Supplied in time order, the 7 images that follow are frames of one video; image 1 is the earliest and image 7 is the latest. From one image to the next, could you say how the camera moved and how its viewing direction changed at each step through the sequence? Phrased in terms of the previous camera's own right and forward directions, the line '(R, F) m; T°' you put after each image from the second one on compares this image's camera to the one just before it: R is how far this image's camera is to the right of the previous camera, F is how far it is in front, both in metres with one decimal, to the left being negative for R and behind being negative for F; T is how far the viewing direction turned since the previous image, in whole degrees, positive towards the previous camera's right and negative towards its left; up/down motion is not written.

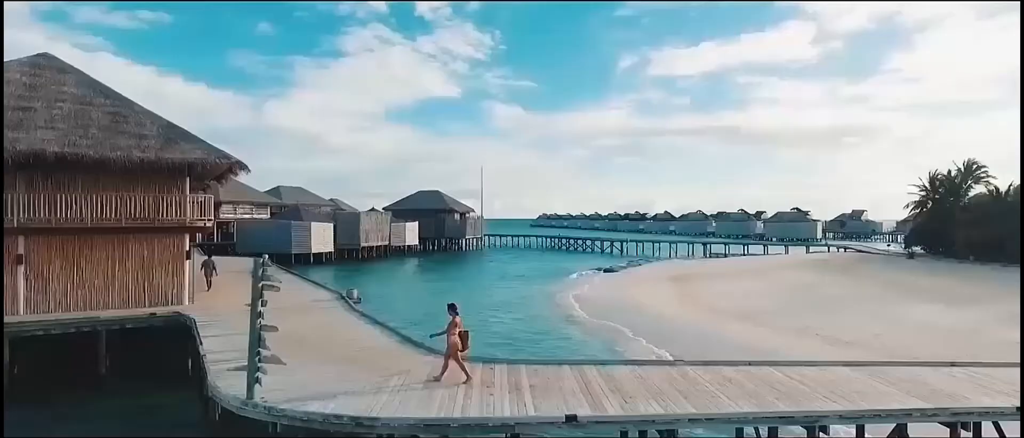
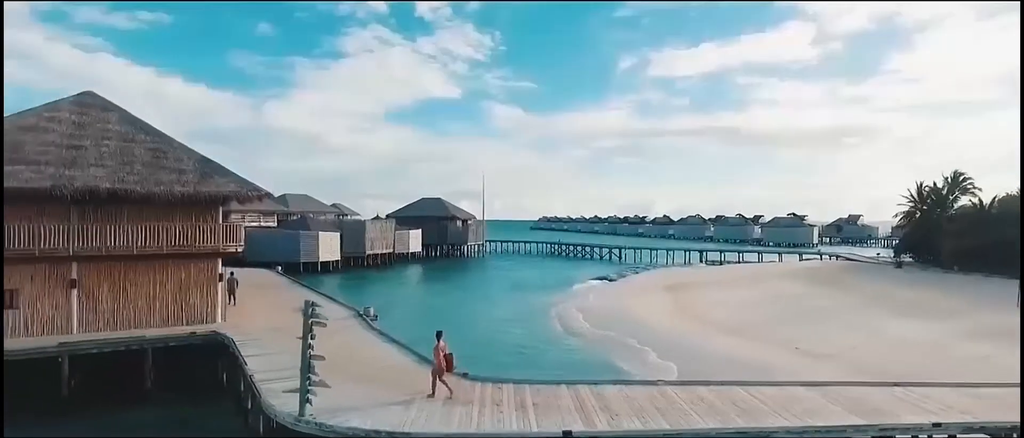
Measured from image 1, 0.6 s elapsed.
(-0.1, -0.9) m; 0°
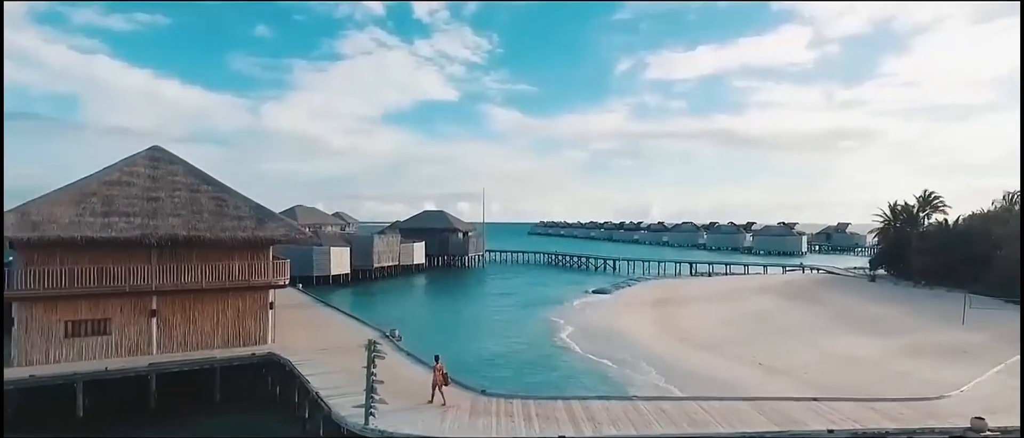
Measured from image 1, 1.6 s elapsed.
(-0.1, -2.0) m; 0°
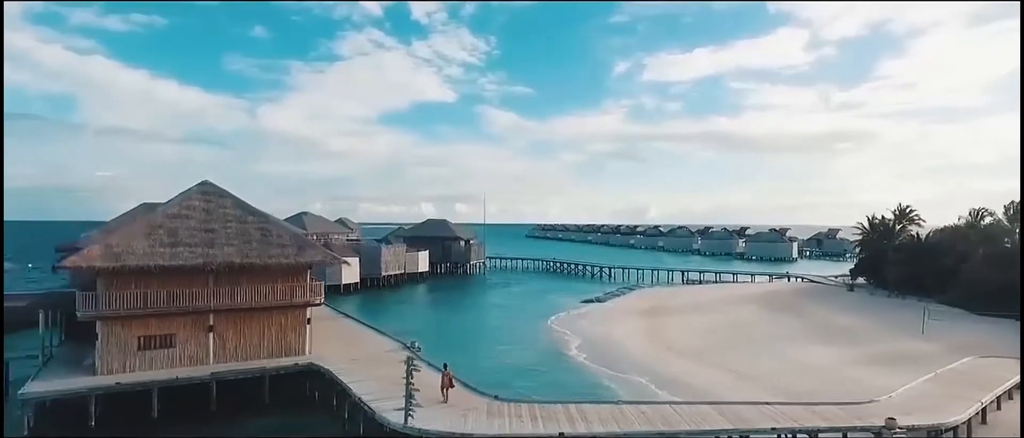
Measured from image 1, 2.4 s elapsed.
(-0.2, -1.9) m; 0°
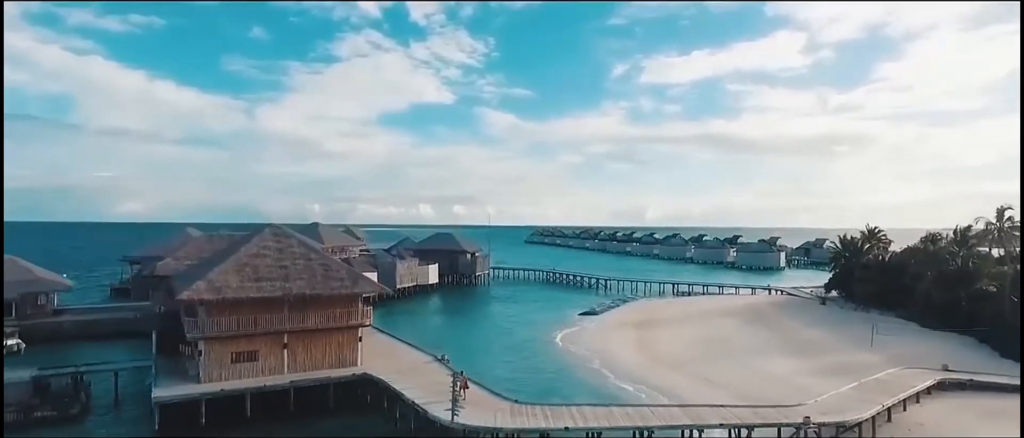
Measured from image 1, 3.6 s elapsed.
(-0.4, -3.4) m; 0°
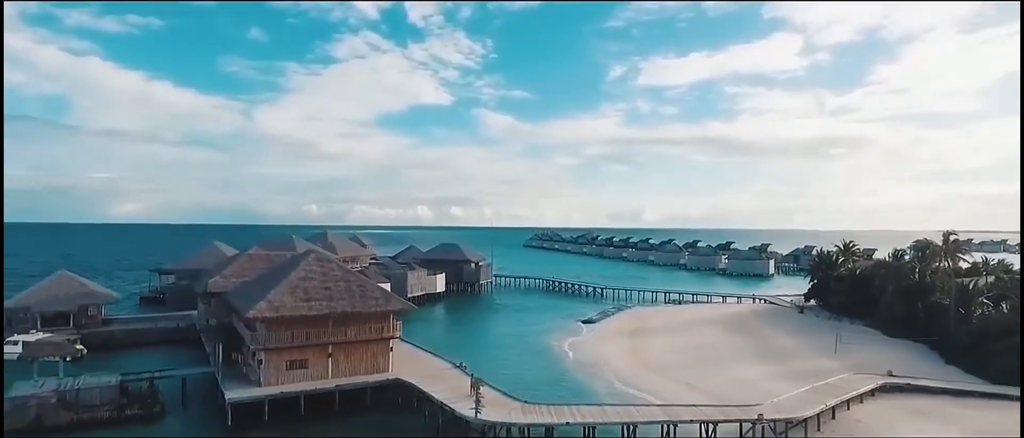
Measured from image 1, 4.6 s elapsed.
(-0.4, -3.1) m; 0°
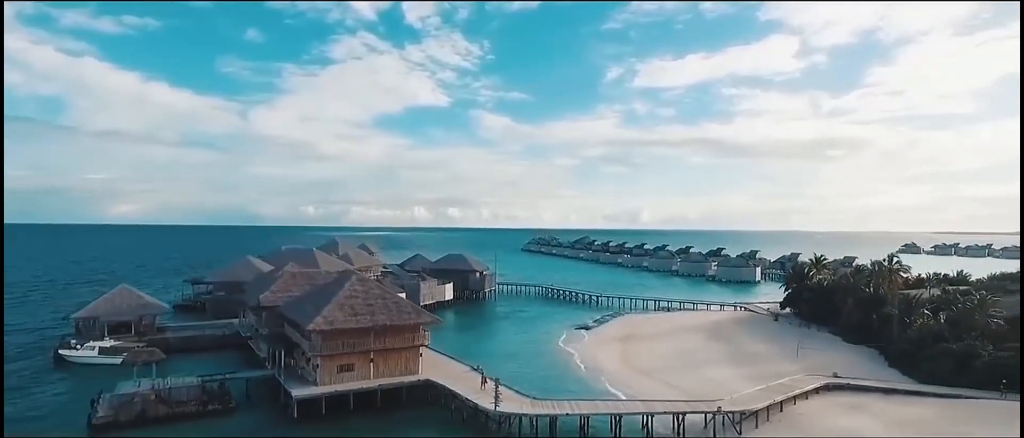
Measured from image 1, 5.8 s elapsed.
(-0.5, -4.2) m; 0°
